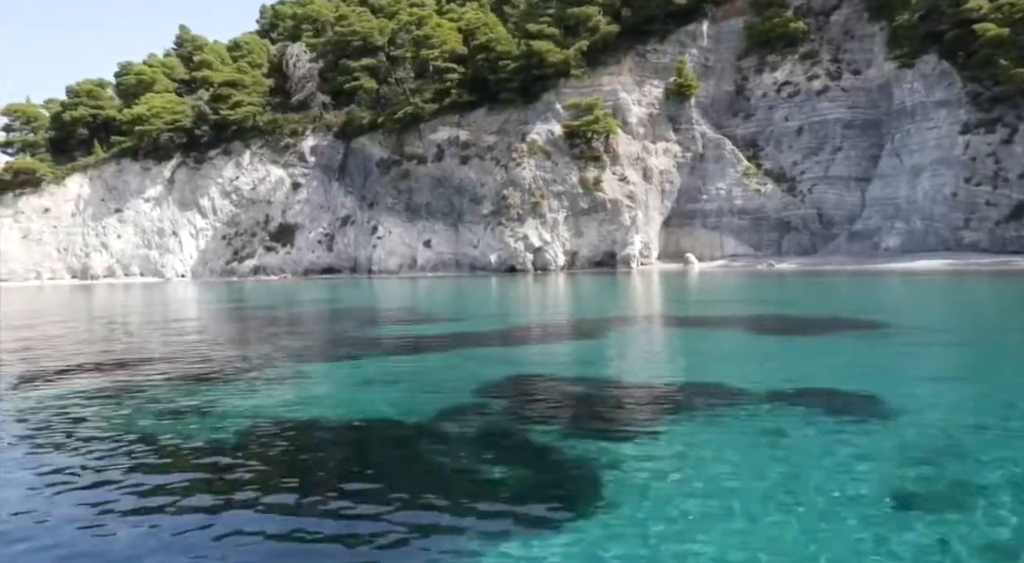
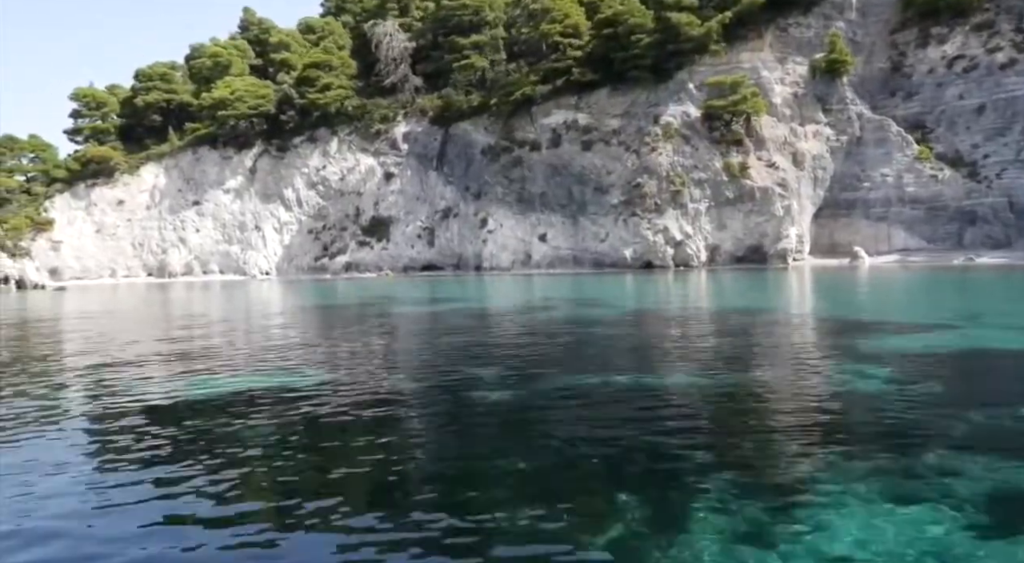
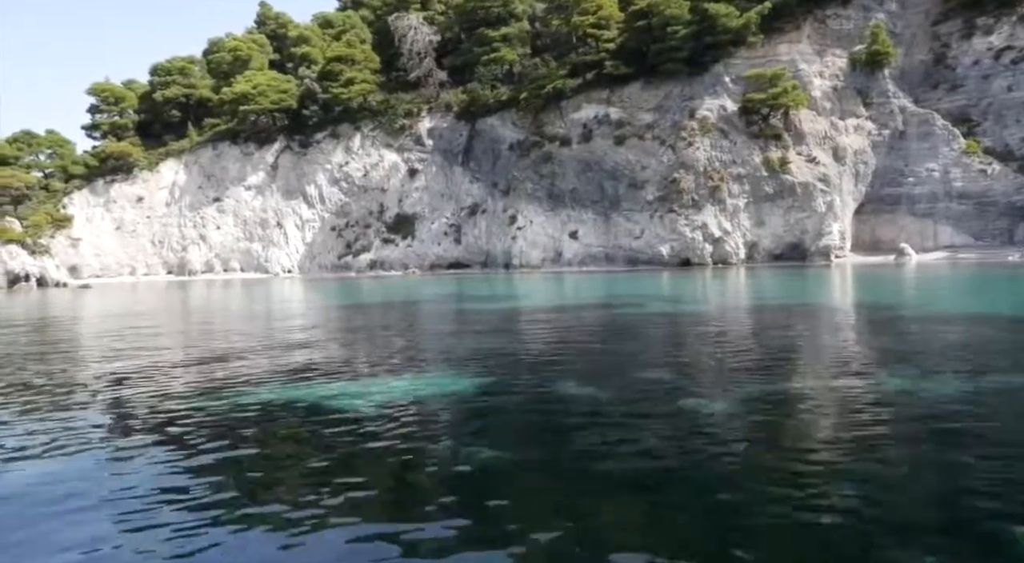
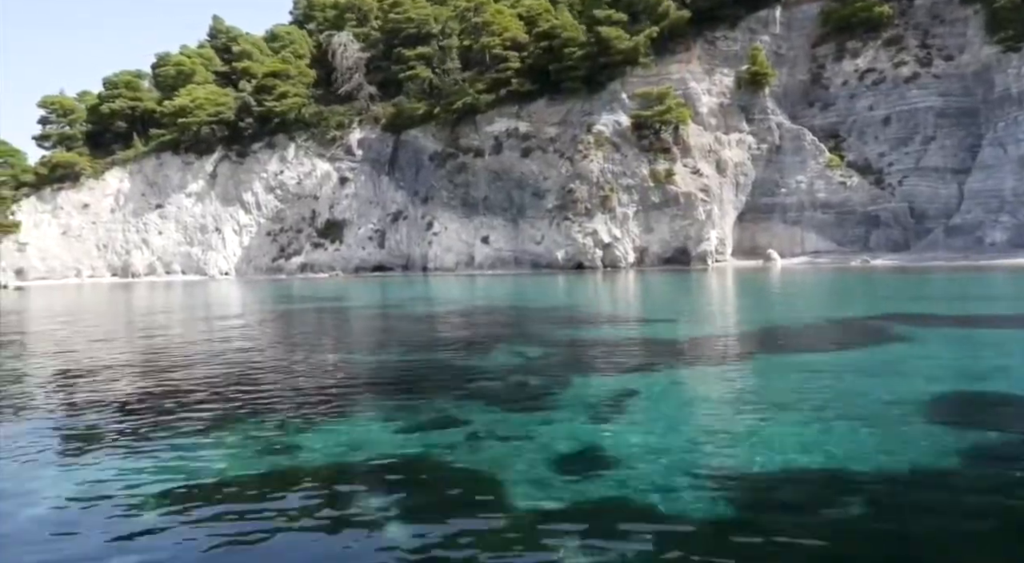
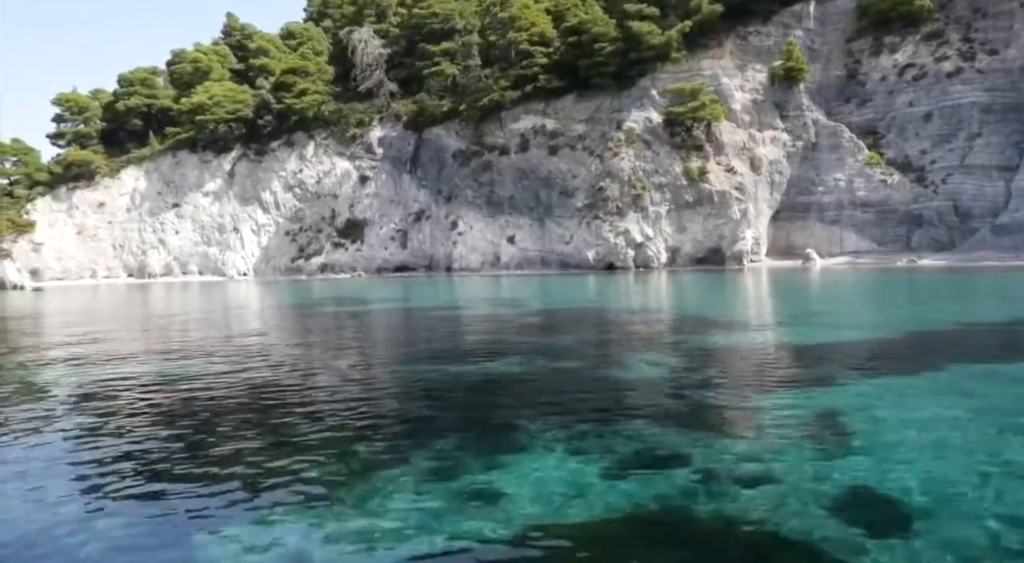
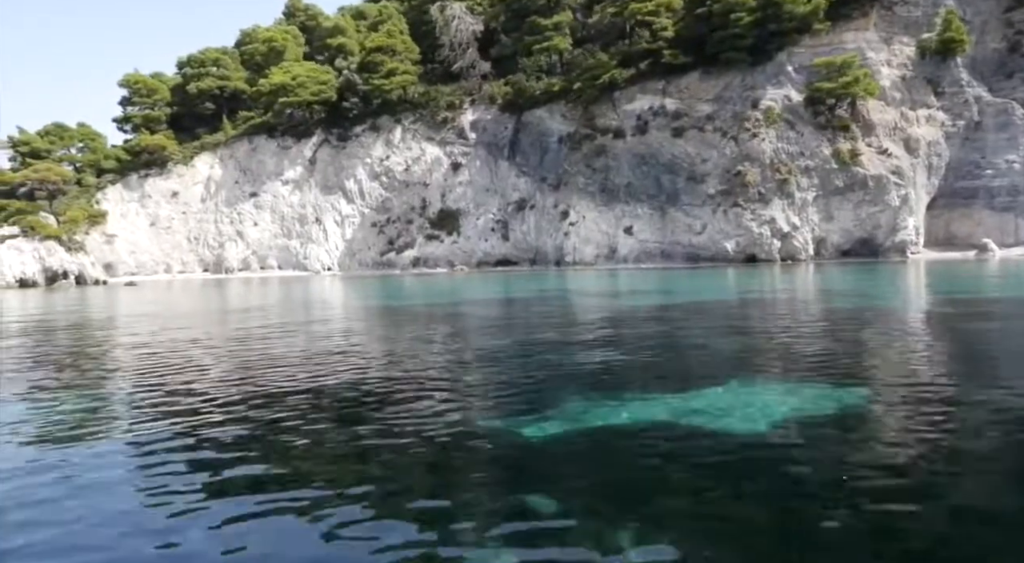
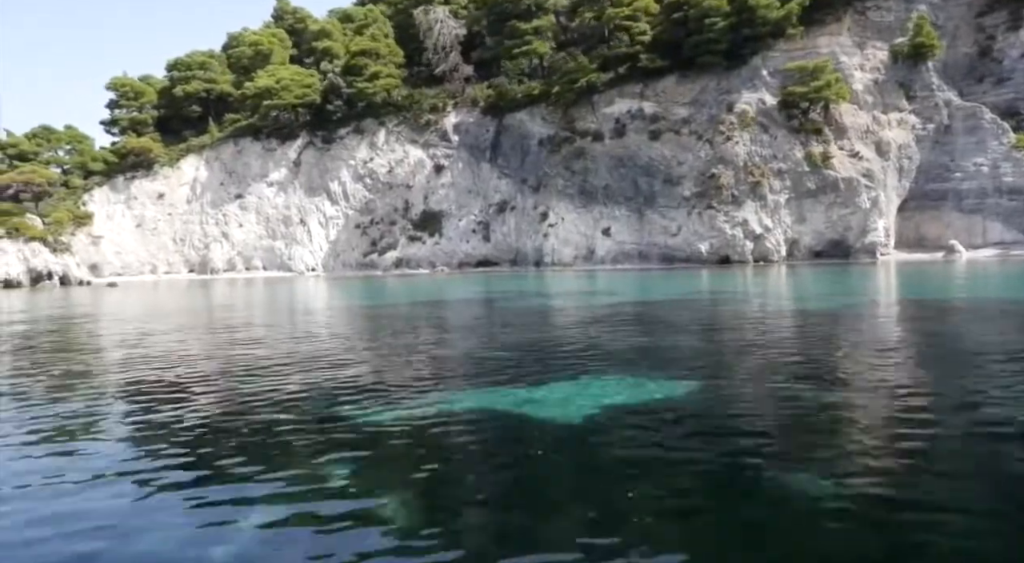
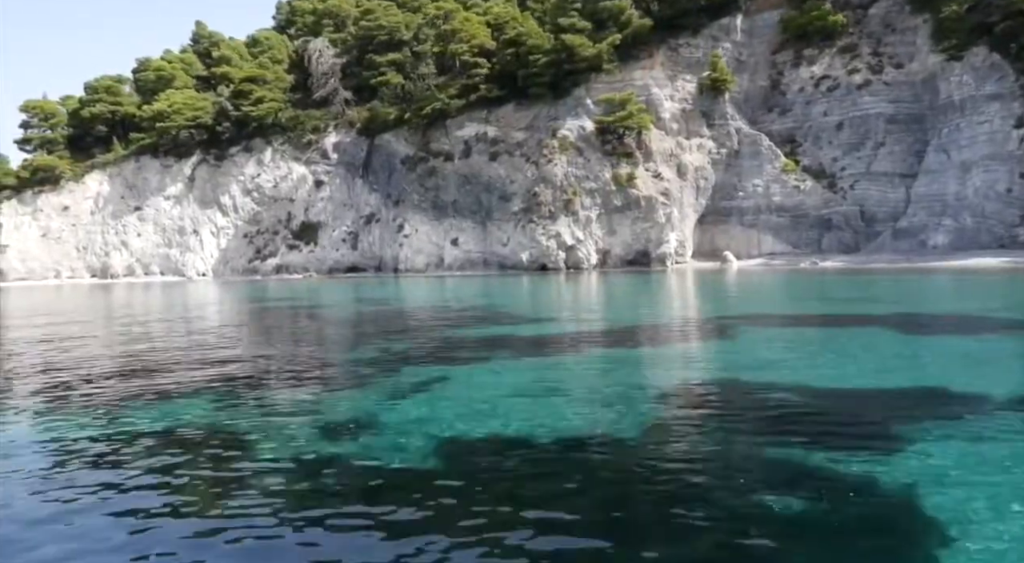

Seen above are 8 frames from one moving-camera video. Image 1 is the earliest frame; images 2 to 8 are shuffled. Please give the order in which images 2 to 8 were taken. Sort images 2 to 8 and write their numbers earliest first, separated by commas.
8, 4, 5, 2, 3, 7, 6
